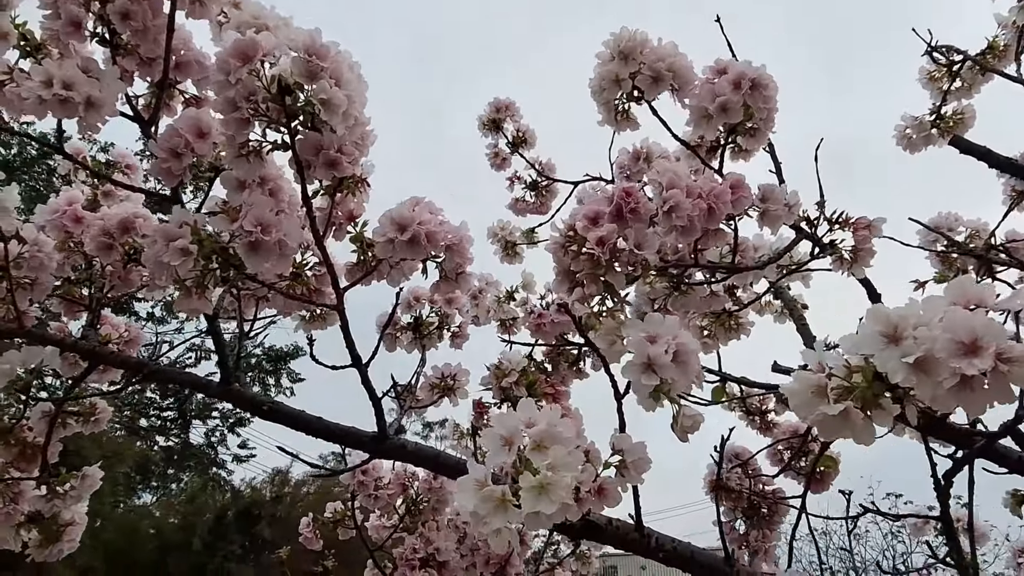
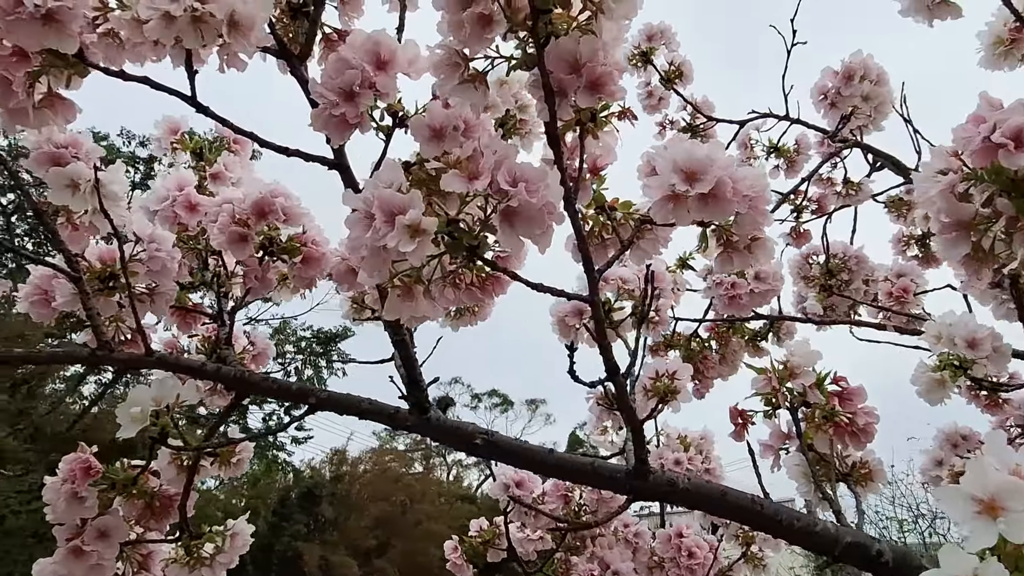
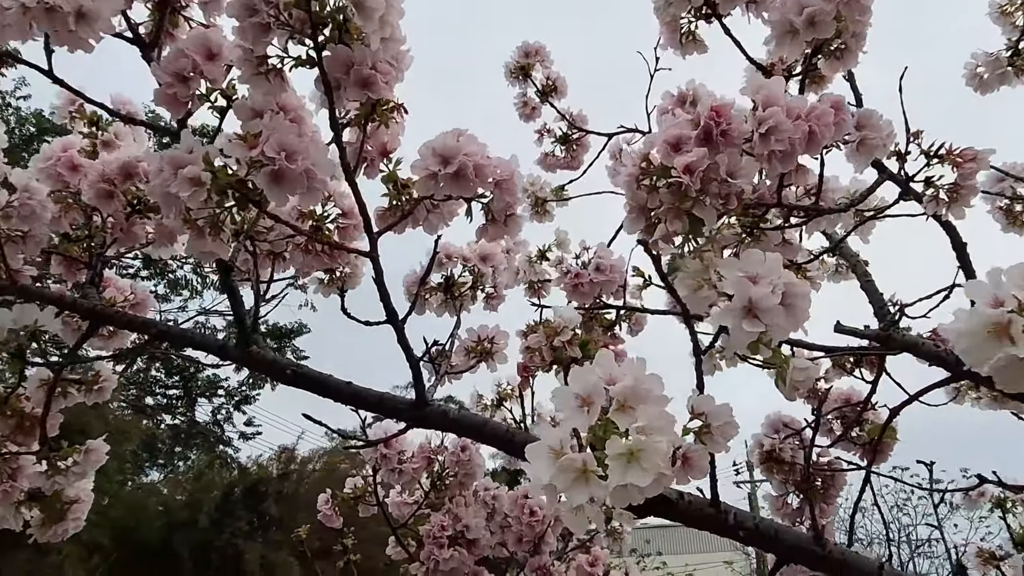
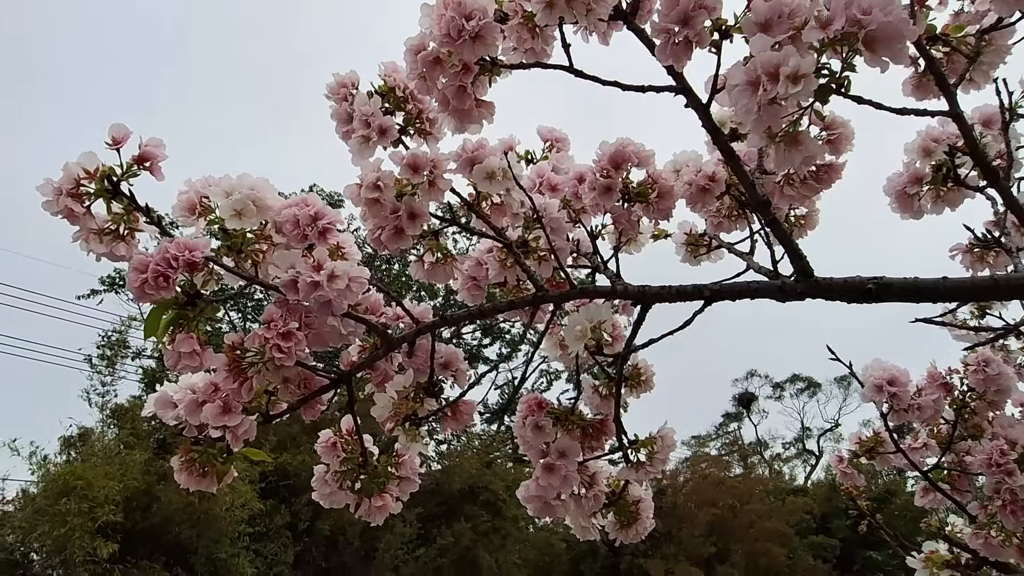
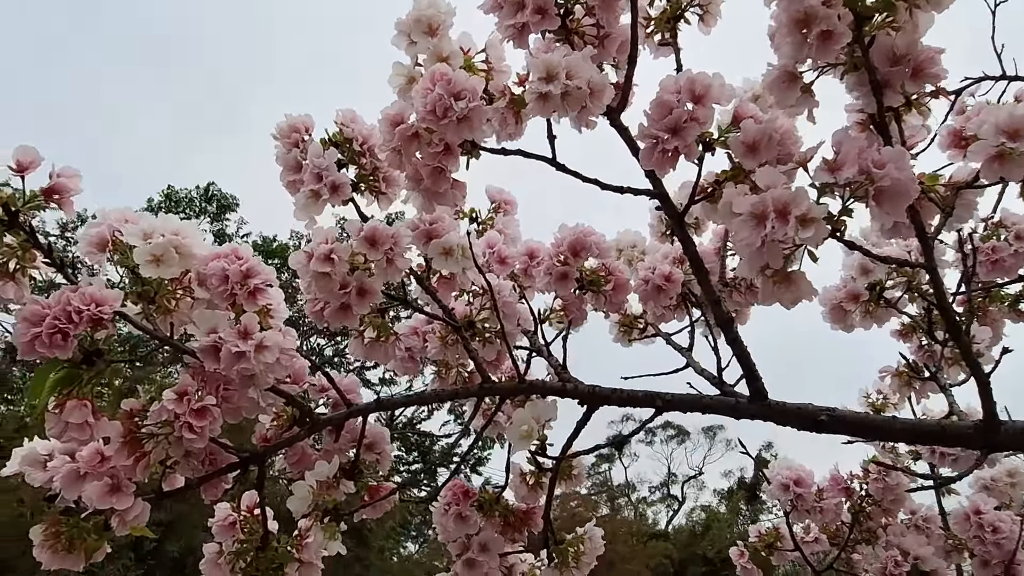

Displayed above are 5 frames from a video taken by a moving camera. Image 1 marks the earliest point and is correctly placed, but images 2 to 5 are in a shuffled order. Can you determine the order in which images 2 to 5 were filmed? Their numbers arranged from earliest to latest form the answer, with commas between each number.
3, 2, 5, 4
